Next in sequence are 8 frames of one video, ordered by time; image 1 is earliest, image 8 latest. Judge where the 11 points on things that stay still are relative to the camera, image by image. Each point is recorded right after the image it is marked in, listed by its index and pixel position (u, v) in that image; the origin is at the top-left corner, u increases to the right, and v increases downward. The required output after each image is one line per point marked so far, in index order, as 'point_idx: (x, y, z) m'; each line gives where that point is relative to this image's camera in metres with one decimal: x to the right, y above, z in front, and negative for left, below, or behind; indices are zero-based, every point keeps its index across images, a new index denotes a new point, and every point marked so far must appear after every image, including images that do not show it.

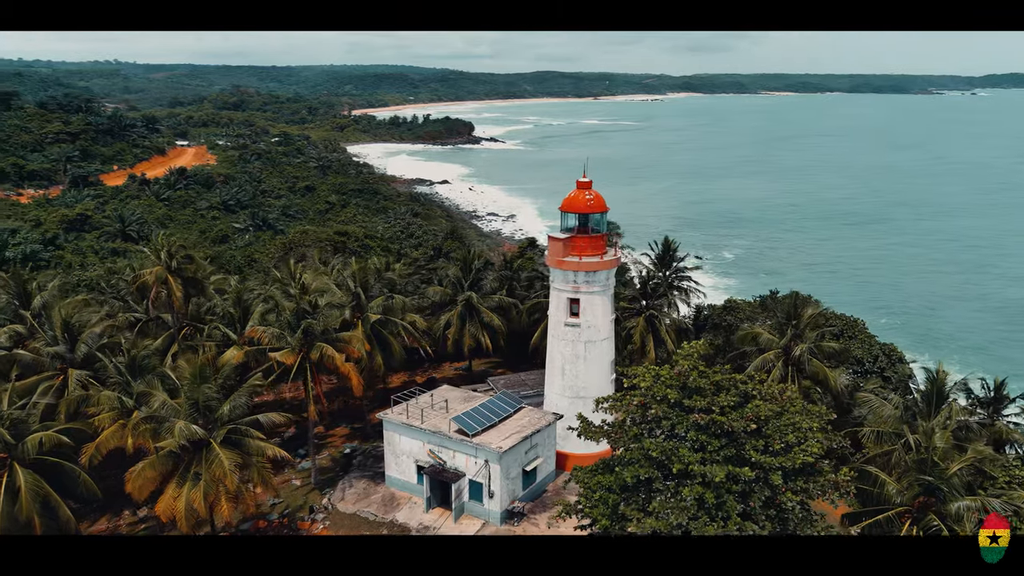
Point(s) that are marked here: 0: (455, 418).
0: (-1.5, -3.2, +19.4) m
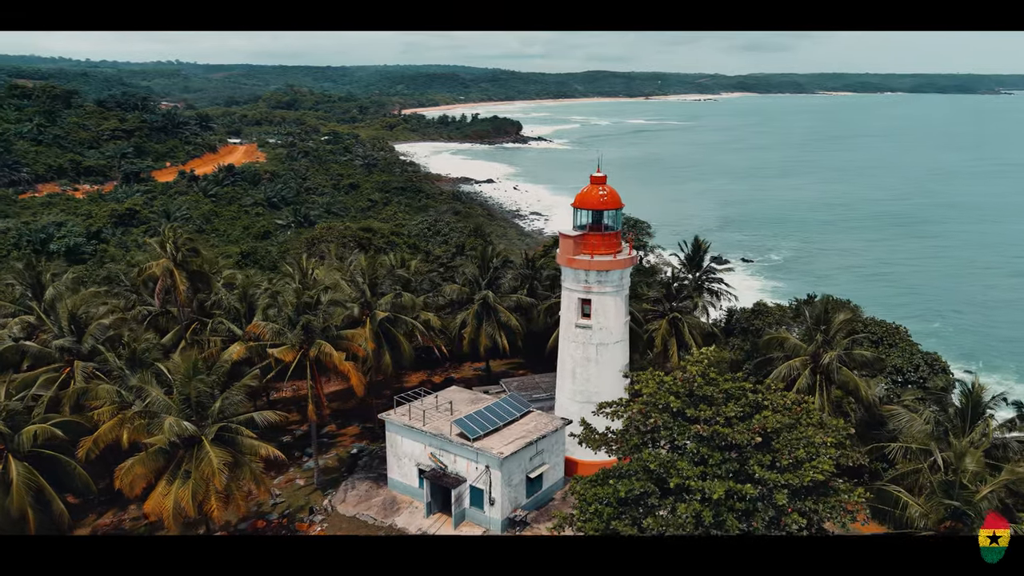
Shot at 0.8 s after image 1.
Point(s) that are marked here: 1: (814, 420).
0: (-1.4, -3.2, +18.7) m
1: (+5.7, -2.5, +14.5) m
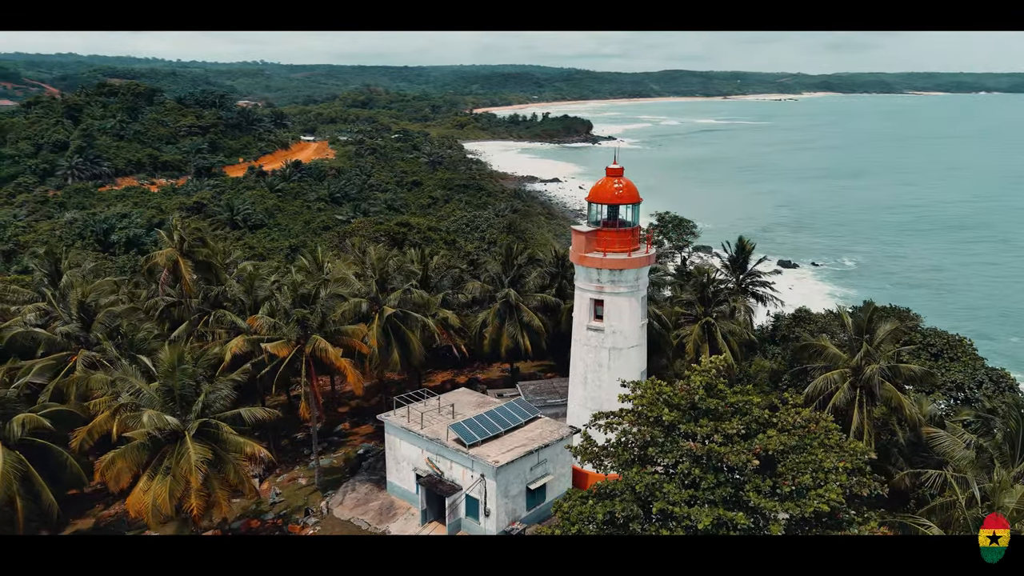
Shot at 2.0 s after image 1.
0: (-1.3, -3.1, +17.7) m
1: (+5.3, -2.6, +12.9) m
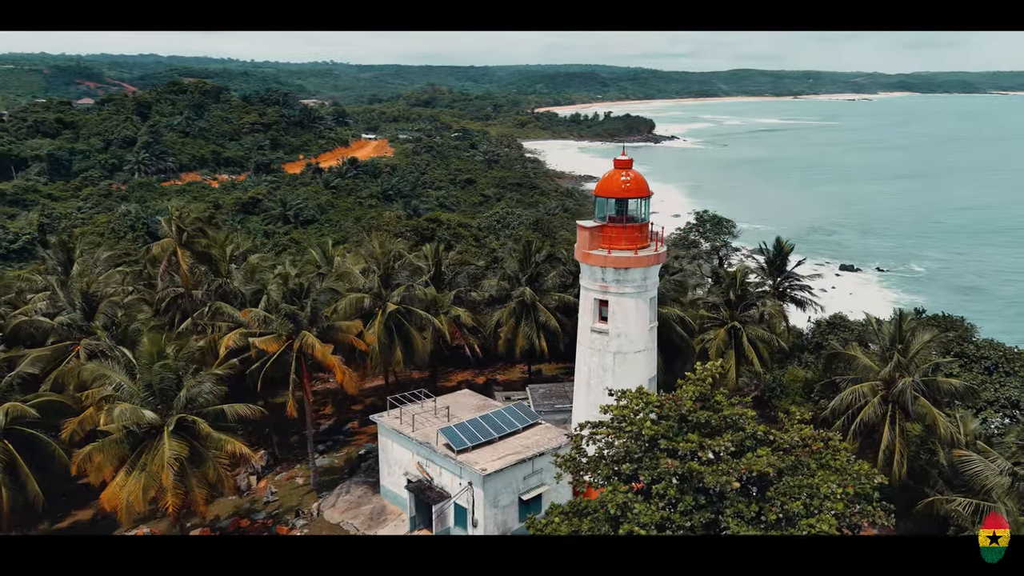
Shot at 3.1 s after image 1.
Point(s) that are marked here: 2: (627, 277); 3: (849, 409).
0: (-1.5, -3.0, +16.8) m
1: (+4.8, -2.6, +11.5) m
2: (+2.5, +0.2, +17.0) m
3: (+7.8, -2.8, +18.4) m
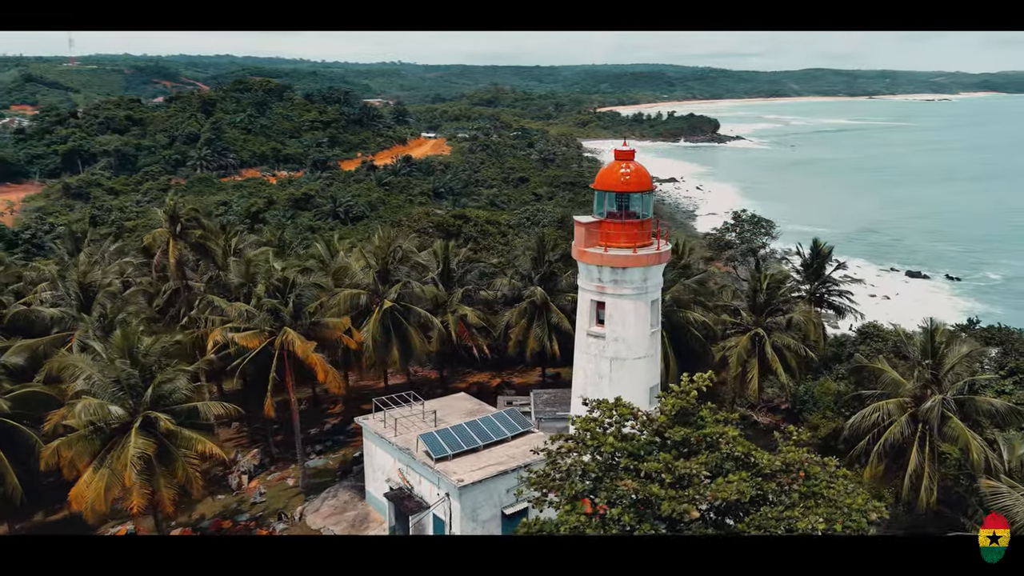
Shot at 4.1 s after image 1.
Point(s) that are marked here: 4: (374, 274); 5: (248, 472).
0: (-1.8, -3.0, +15.9) m
1: (+4.1, -2.7, +10.0) m
2: (+2.2, +0.2, +15.7) m
3: (+7.6, -2.9, +16.7) m
4: (-3.5, +0.4, +19.9) m
5: (-6.7, -4.7, +20.1) m
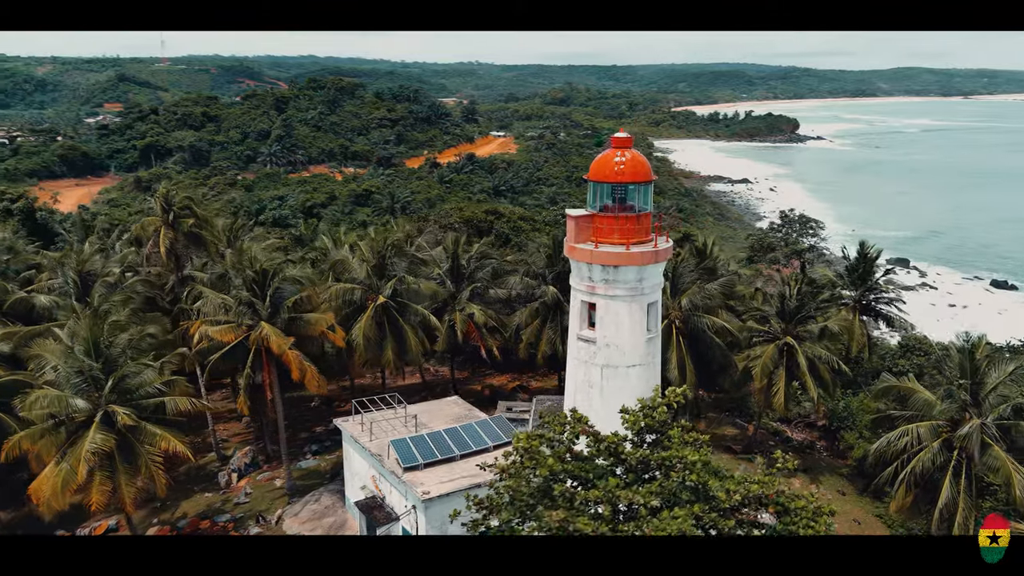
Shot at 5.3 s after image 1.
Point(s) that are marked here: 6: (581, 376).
0: (-2.1, -2.9, +14.8) m
1: (+3.1, -2.7, +8.5) m
2: (+1.9, +0.2, +14.3) m
3: (+7.3, -3.1, +14.7) m
4: (-3.4, +0.5, +19.0) m
5: (-6.7, -4.5, +19.4) m
6: (+1.4, -1.7, +15.1) m
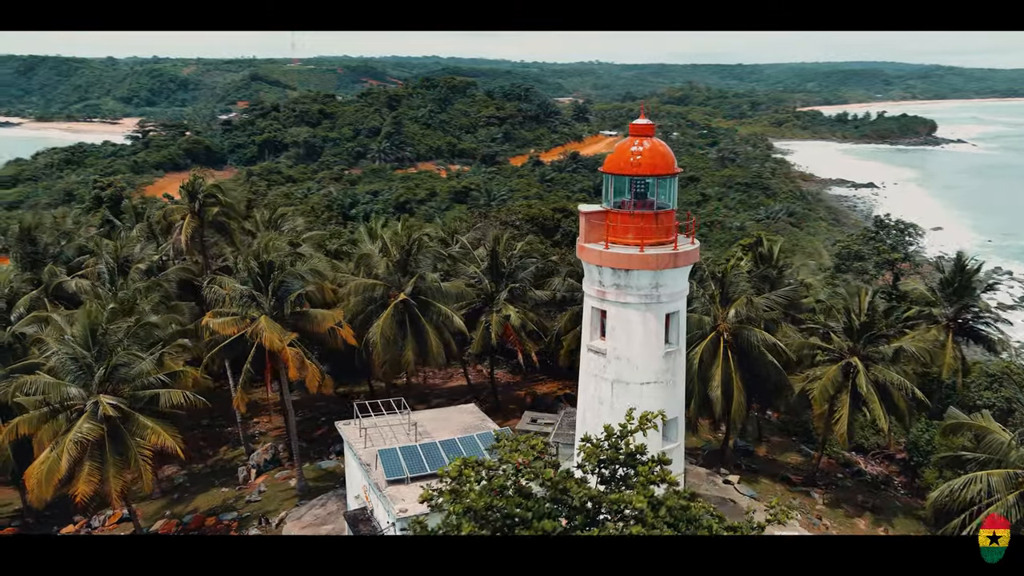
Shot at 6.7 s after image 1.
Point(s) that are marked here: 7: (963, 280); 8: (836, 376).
0: (-2.2, -2.8, +13.7) m
1: (+2.2, -2.9, +6.7) m
2: (+1.9, +0.1, +12.7) m
3: (+7.1, -3.4, +12.3) m
4: (-2.7, +0.6, +18.0) m
5: (-6.1, -4.3, +18.9) m
6: (+1.4, -1.8, +13.6) m
7: (+11.5, +0.2, +20.3) m
8: (+6.9, -1.9, +16.9) m
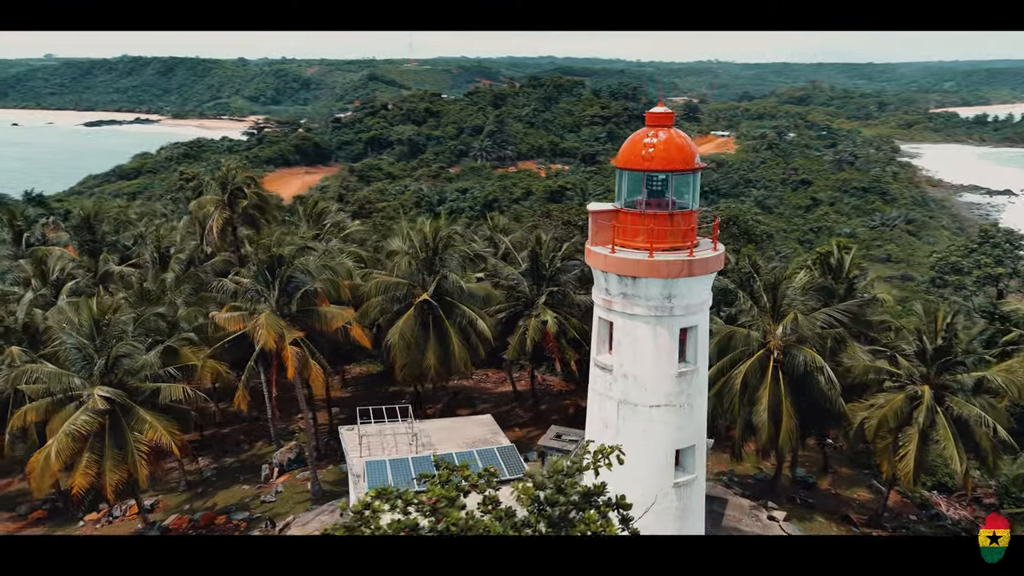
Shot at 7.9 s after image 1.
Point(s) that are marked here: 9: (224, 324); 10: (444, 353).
0: (-2.2, -2.8, +12.8) m
1: (+1.1, -3.0, +5.3) m
2: (+1.8, 0.0, +11.2) m
3: (+6.8, -3.7, +10.2) m
4: (-2.0, +0.6, +17.2) m
5: (-5.4, -4.1, +18.5) m
6: (+1.4, -1.9, +12.2) m
7: (+12.4, -0.3, +17.4) m
8: (+7.3, -2.2, +14.7) m
9: (-5.3, -0.6, +14.4) m
10: (-1.5, -1.4, +16.9) m
